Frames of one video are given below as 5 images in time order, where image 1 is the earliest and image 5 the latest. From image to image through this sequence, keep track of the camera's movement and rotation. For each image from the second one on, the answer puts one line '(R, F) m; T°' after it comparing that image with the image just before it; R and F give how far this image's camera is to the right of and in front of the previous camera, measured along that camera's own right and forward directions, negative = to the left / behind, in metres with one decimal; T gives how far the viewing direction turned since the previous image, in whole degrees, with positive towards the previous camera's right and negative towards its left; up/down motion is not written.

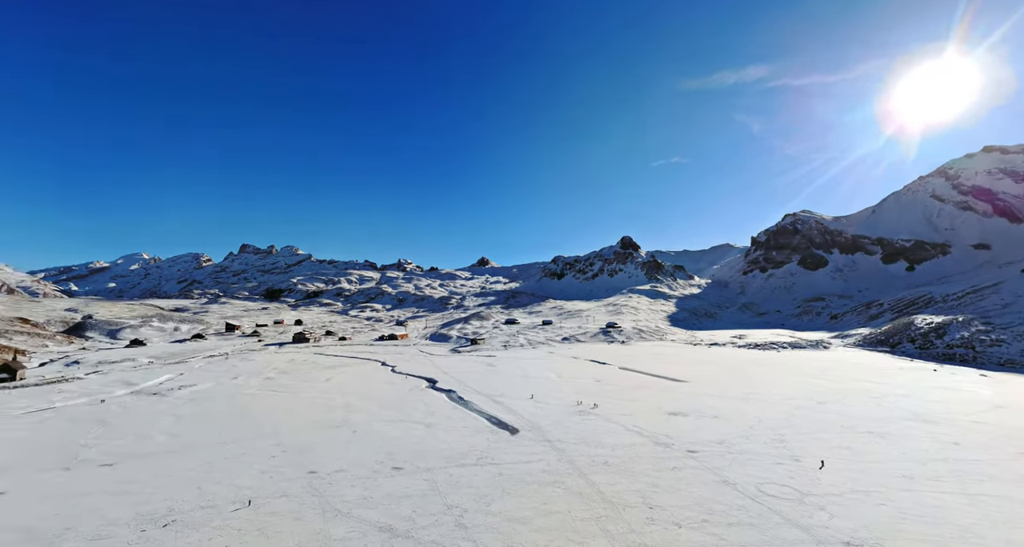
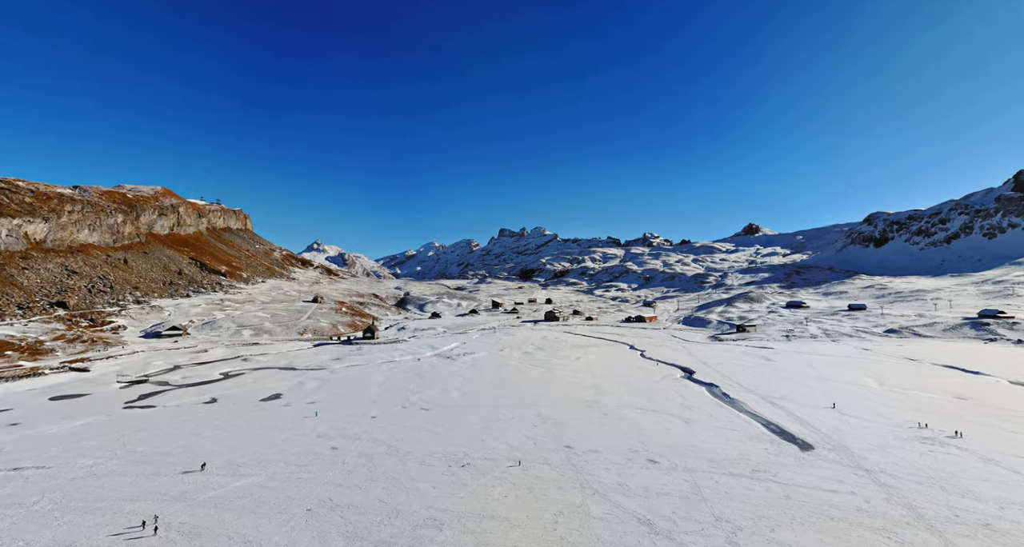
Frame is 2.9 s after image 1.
(-0.5, +1.8) m; -29°
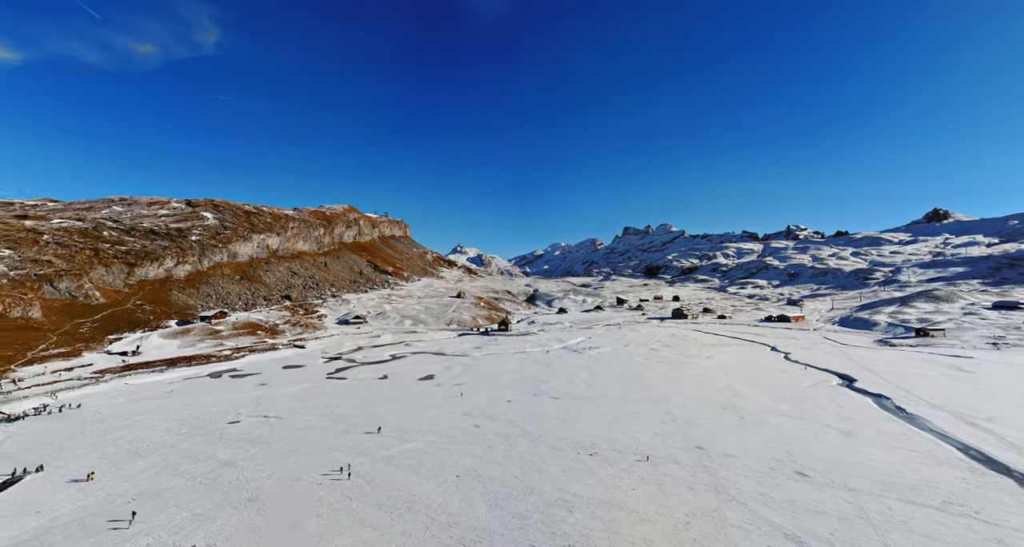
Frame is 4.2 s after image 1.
(0.0, -0.7) m; -15°
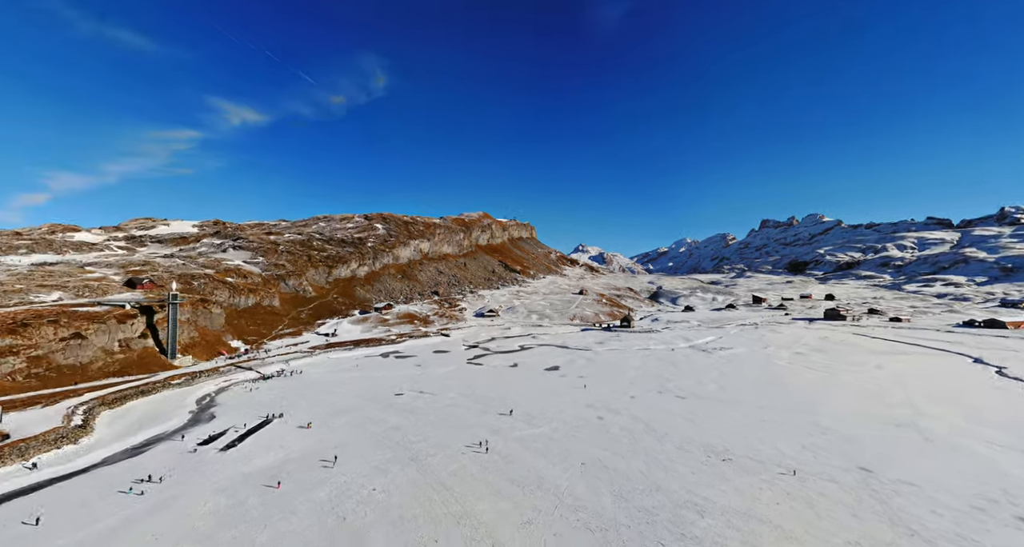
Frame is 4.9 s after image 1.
(0.0, -0.6) m; -15°
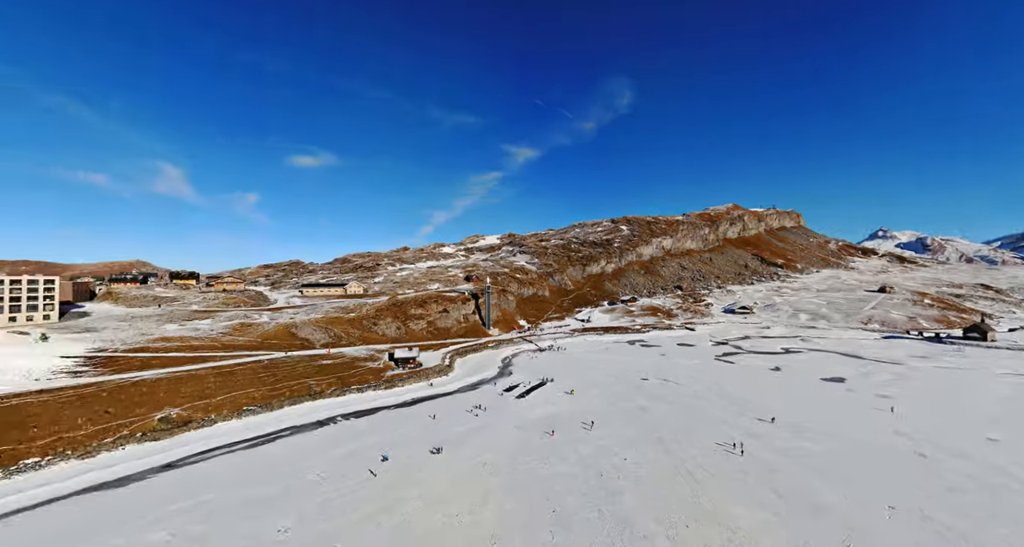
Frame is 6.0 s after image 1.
(+0.2, -0.9) m; -29°
